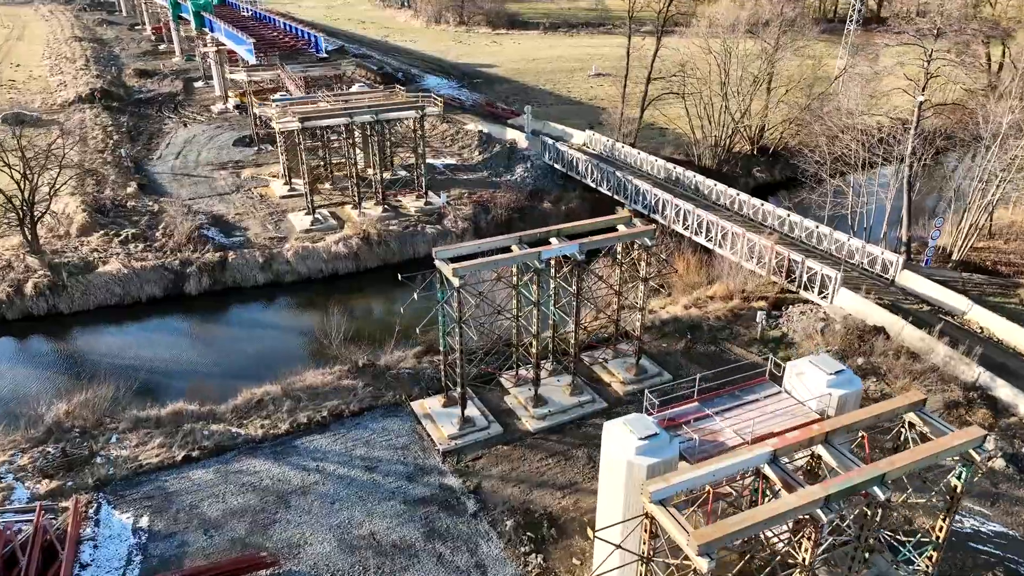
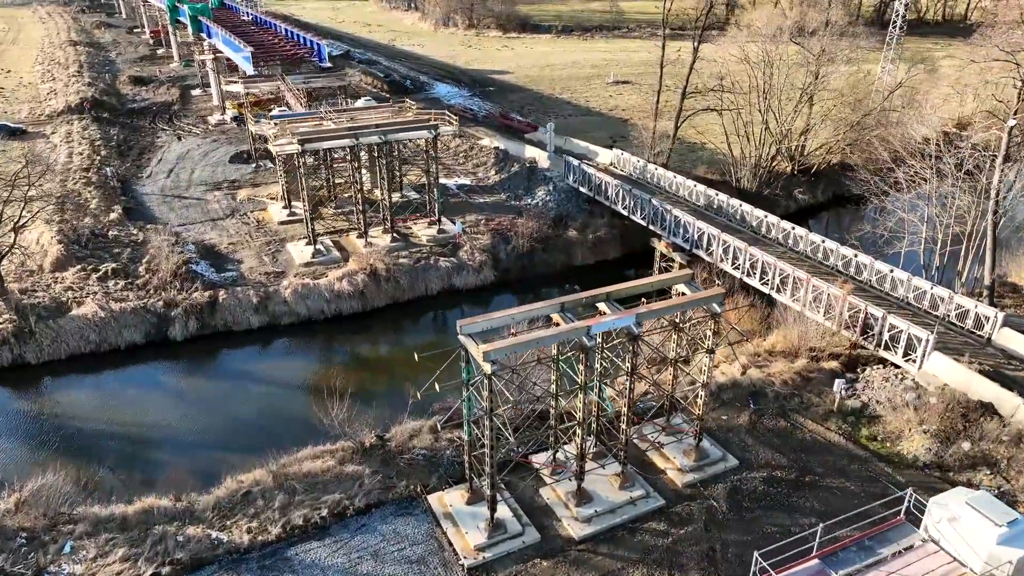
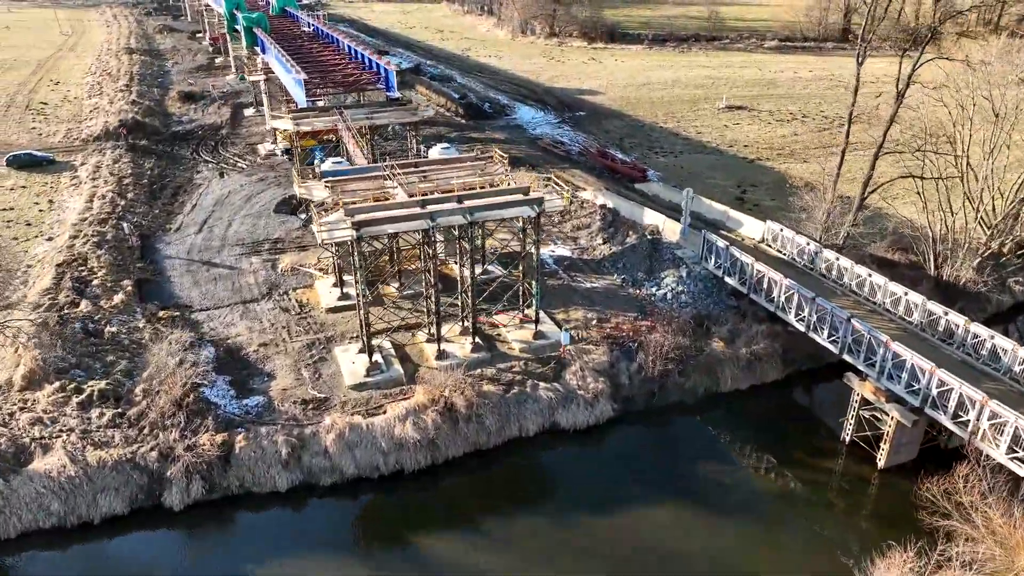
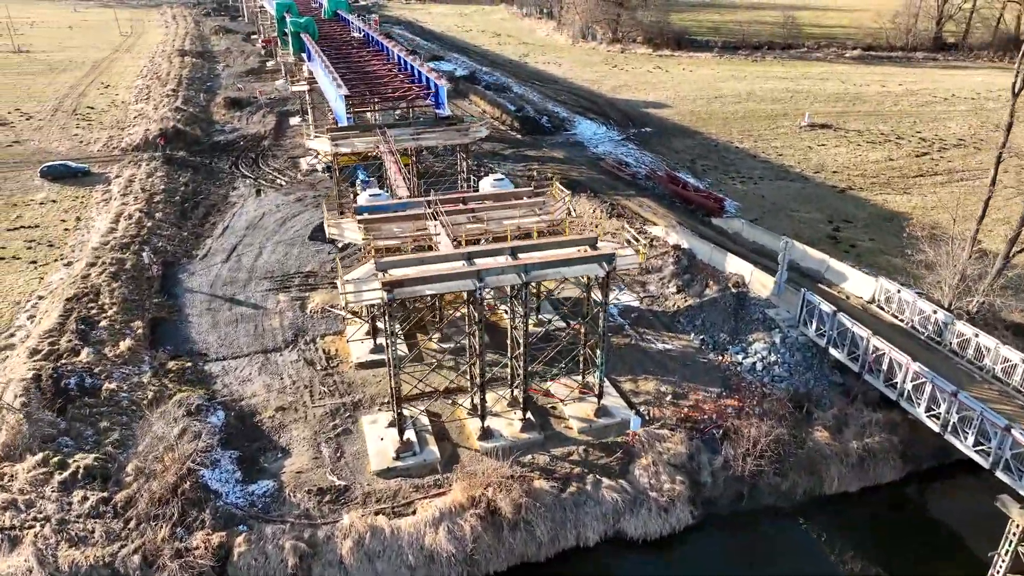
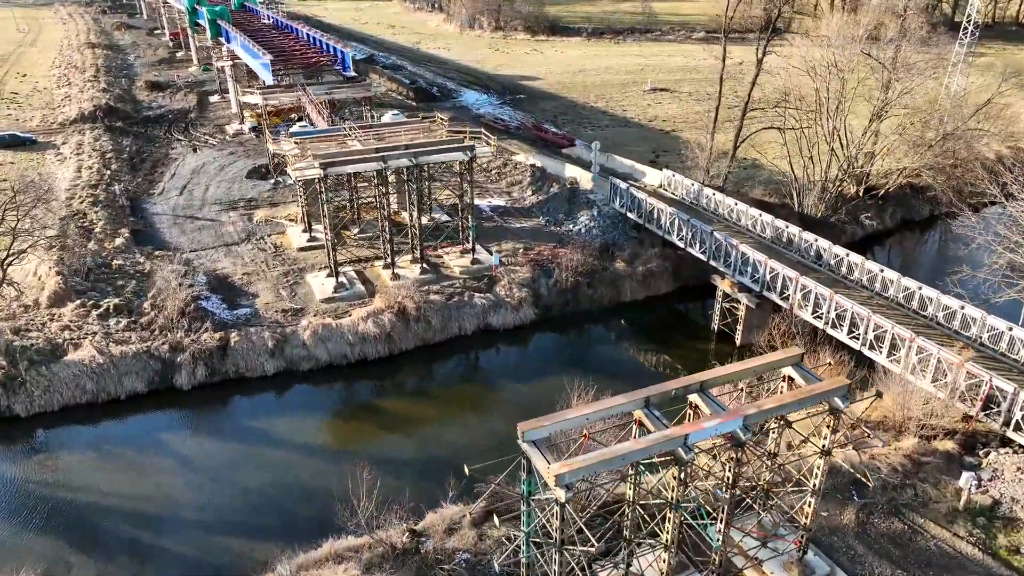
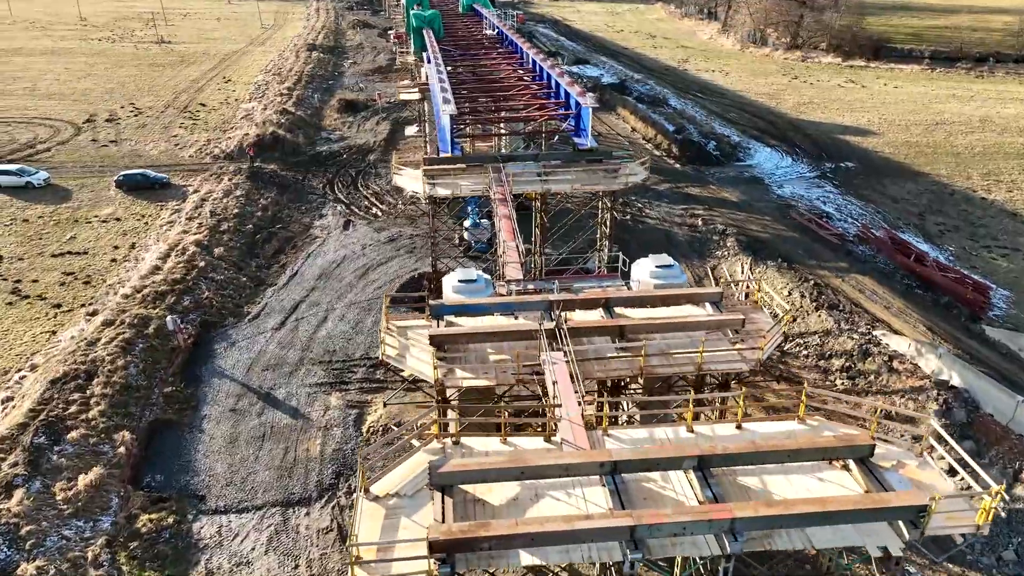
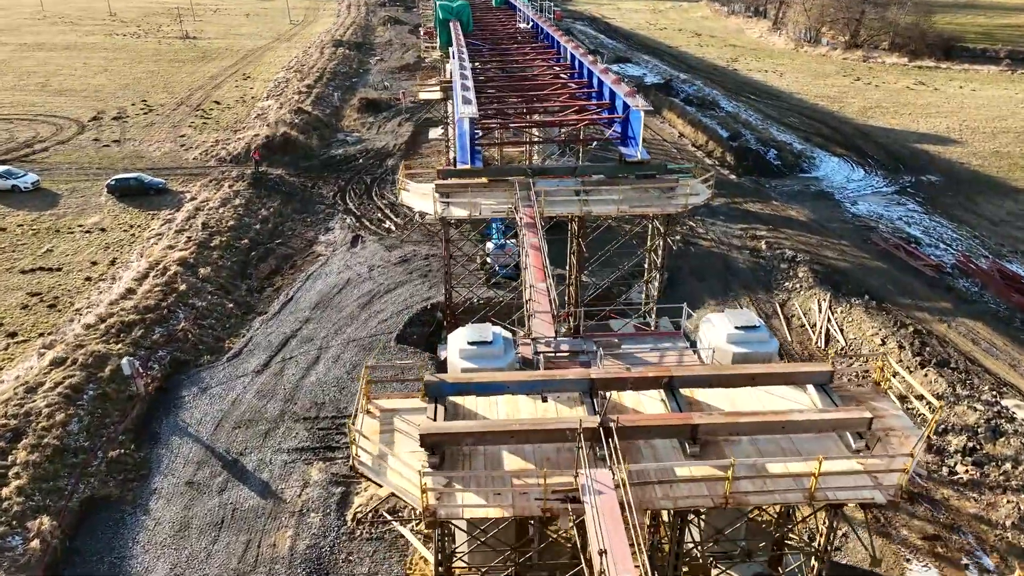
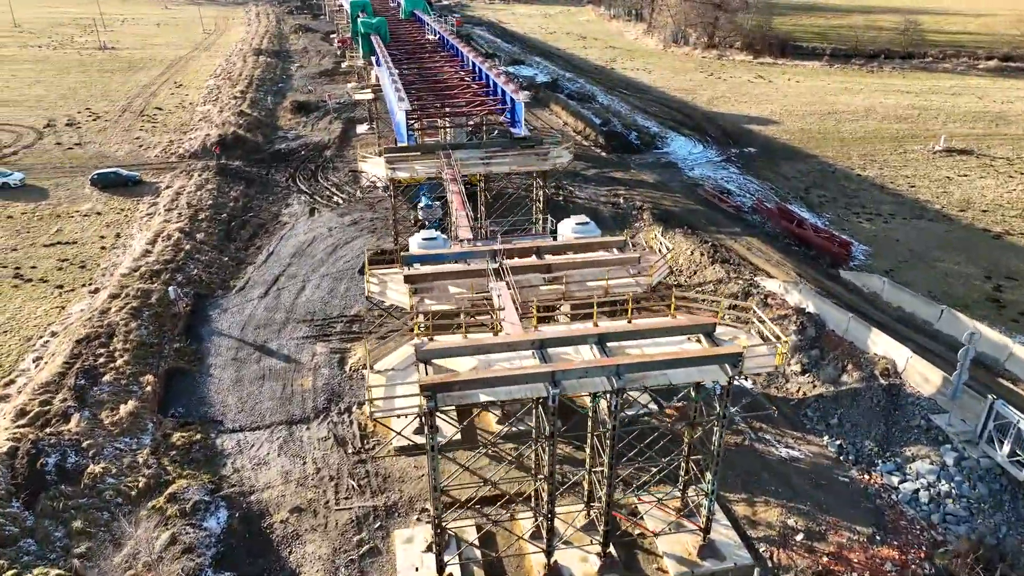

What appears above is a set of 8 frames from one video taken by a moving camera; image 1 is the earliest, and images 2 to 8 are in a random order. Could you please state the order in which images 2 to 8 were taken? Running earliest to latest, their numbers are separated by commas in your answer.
2, 5, 3, 4, 8, 6, 7
